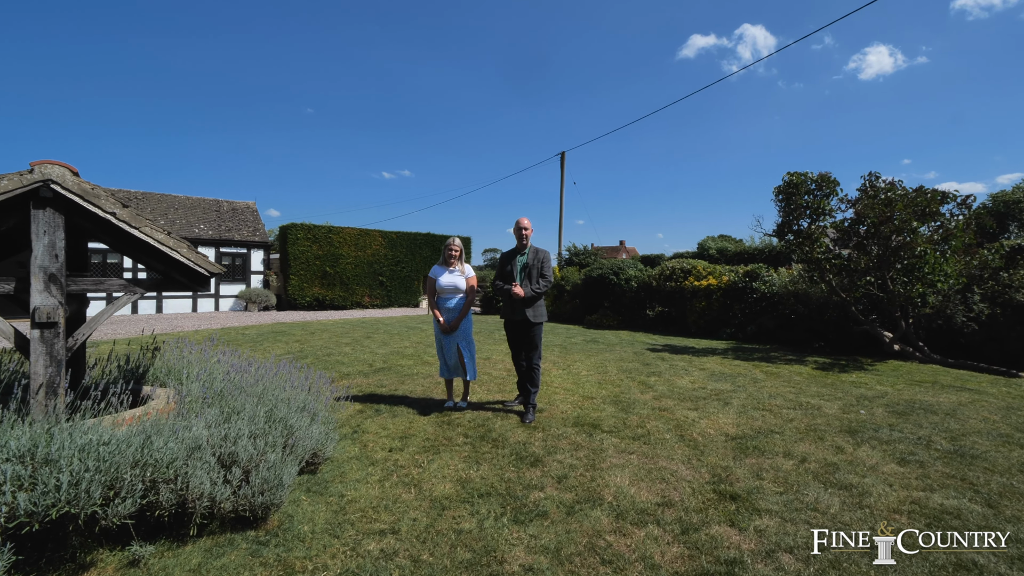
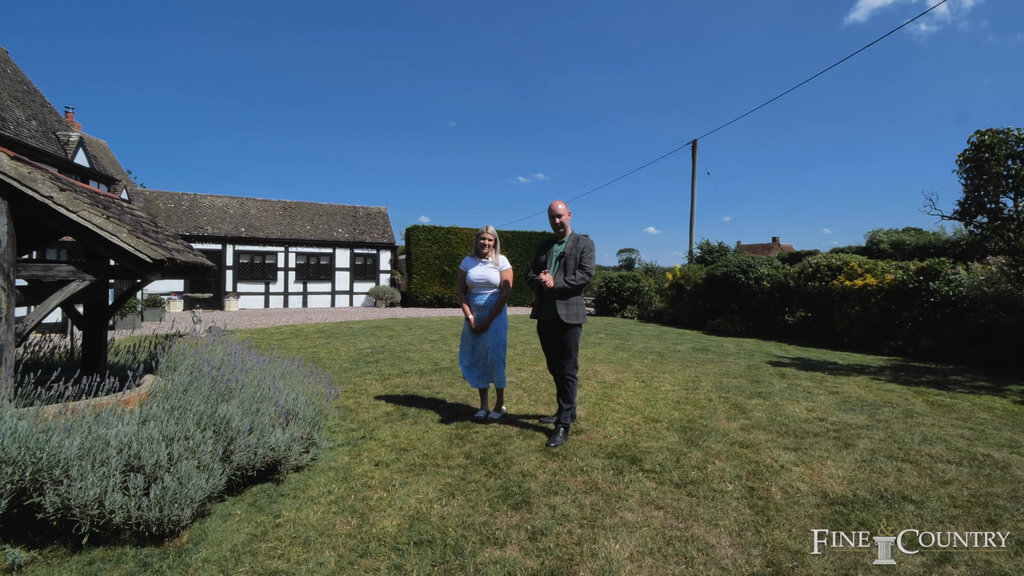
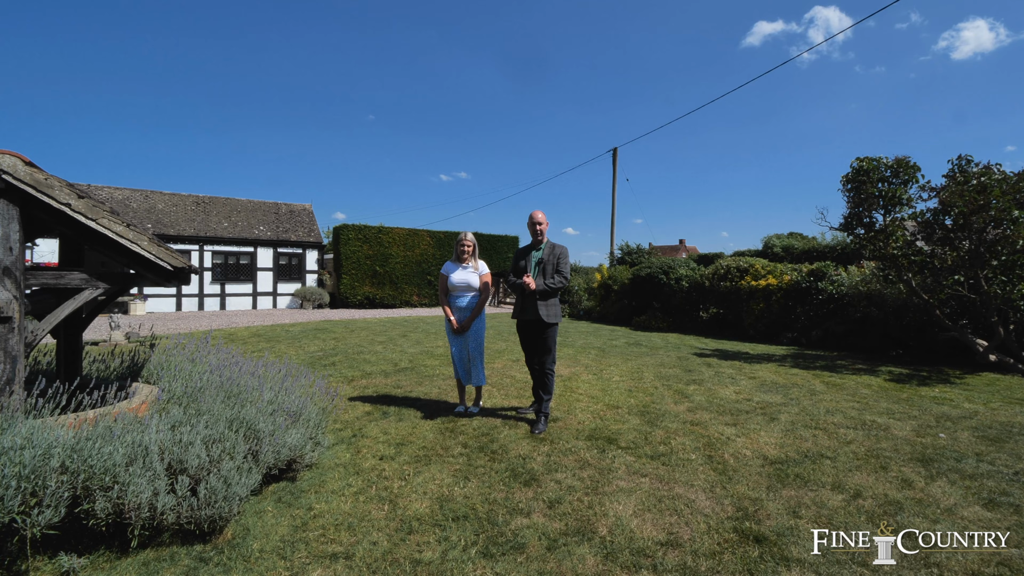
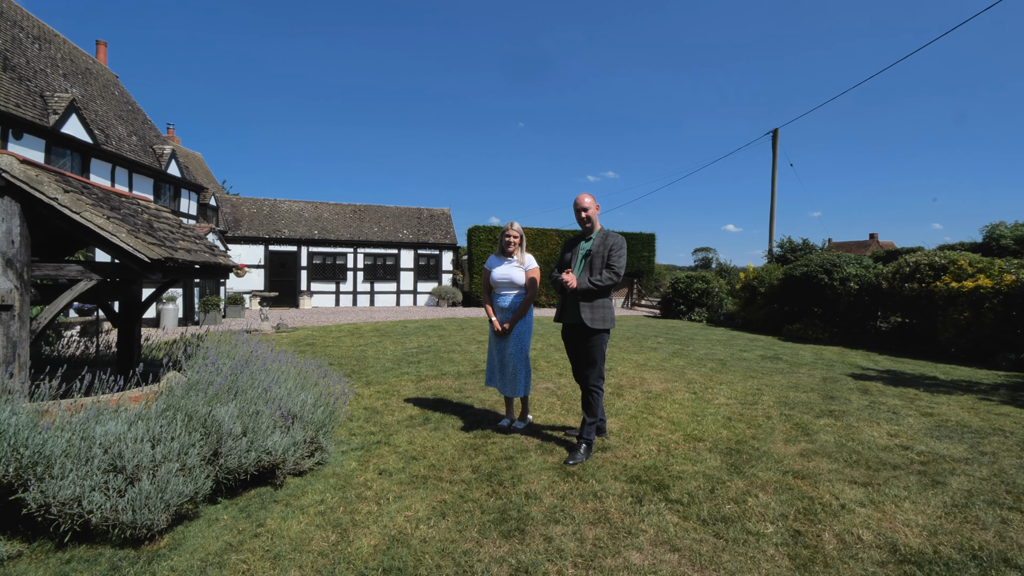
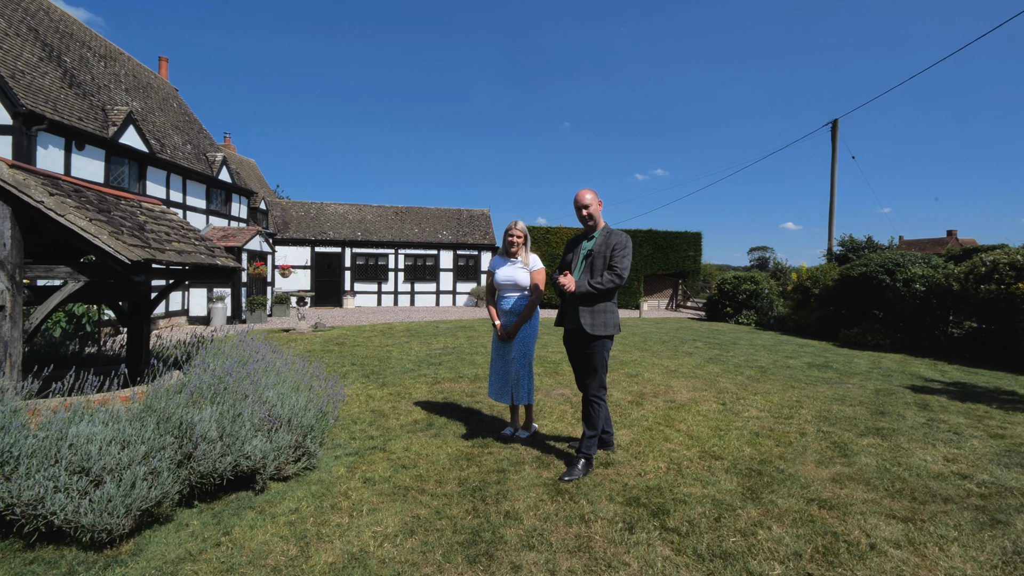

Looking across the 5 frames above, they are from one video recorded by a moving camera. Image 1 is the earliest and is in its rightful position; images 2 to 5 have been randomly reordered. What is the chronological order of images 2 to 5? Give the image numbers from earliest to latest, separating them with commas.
3, 2, 4, 5
